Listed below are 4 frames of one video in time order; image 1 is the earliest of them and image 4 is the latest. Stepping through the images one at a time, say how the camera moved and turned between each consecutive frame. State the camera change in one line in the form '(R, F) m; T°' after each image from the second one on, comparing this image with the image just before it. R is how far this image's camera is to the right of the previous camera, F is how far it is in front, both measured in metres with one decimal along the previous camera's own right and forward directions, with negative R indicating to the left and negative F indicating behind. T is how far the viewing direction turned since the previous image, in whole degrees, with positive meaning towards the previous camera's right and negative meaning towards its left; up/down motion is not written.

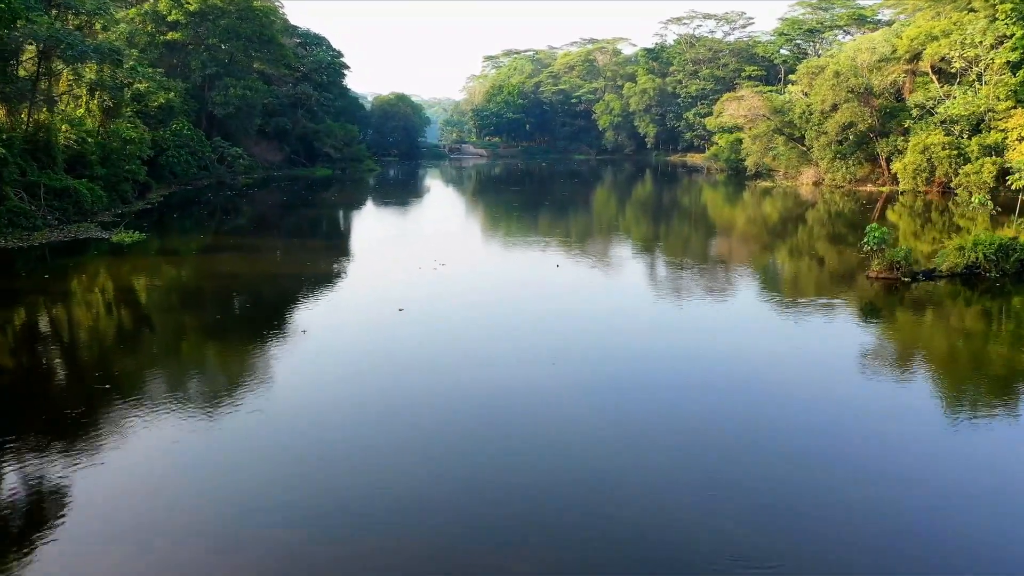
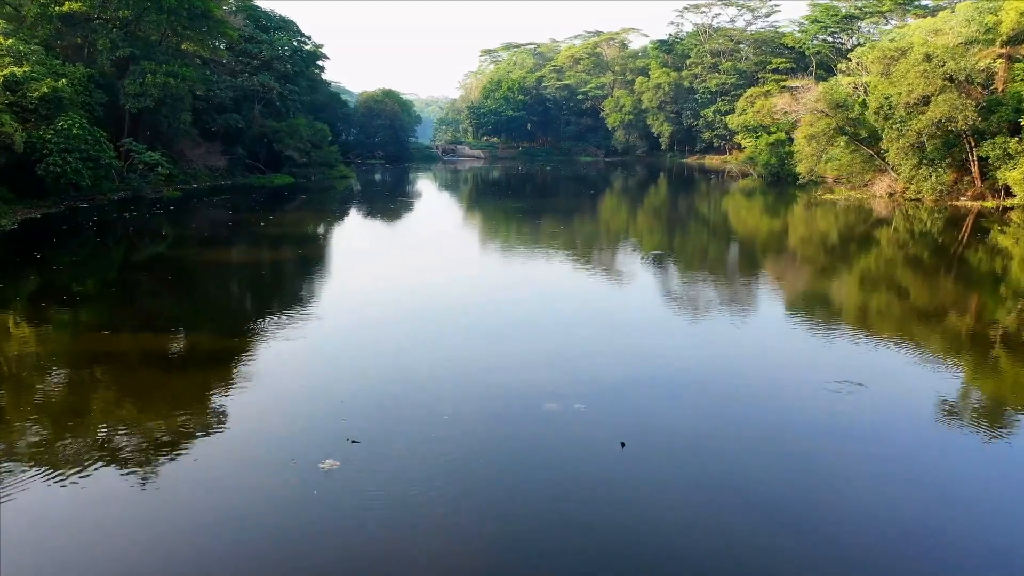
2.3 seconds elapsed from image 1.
(0.0, +3.1) m; 0°
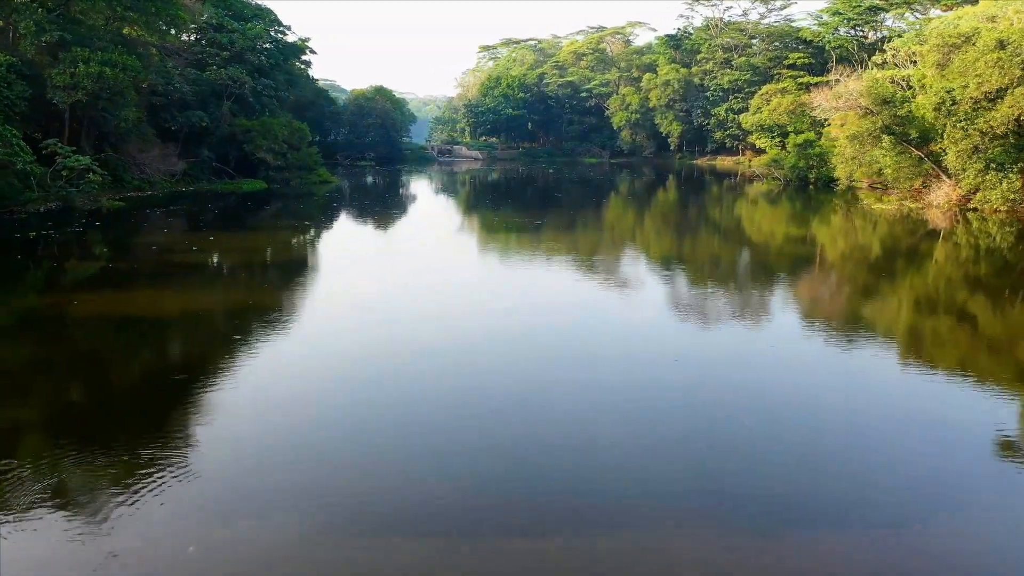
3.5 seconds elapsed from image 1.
(0.0, +1.7) m; 0°
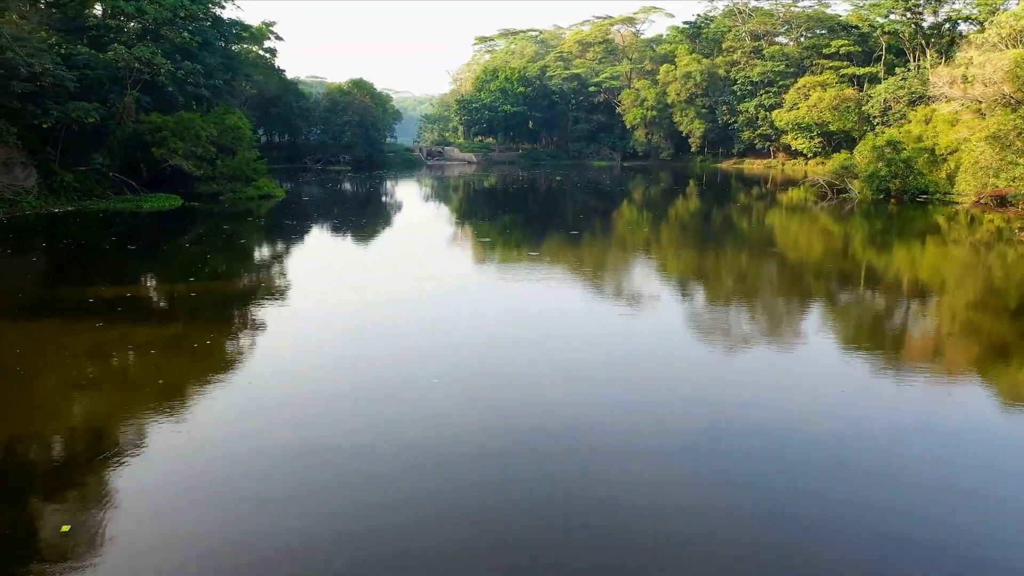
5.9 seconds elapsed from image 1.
(0.0, +3.5) m; 0°
